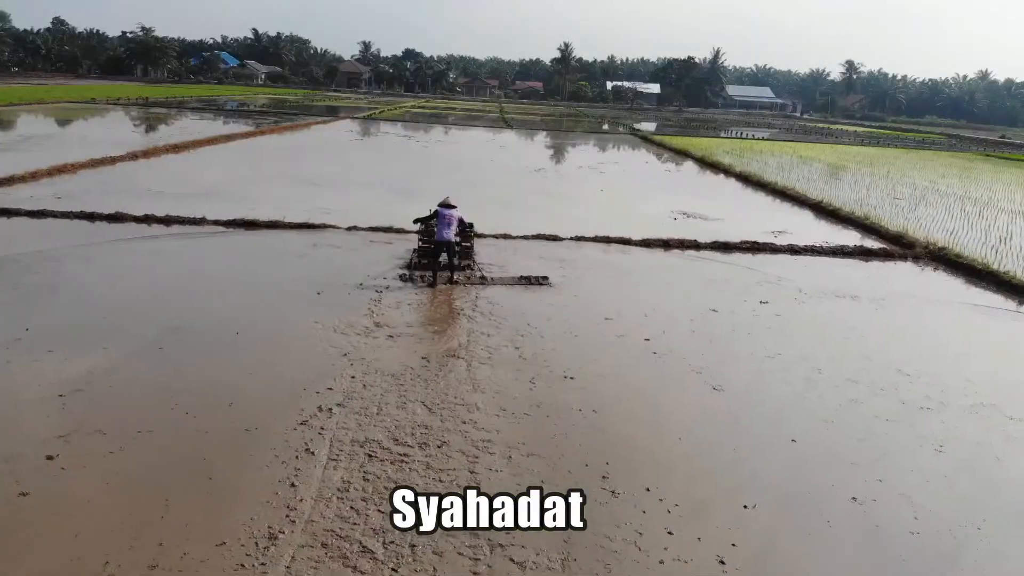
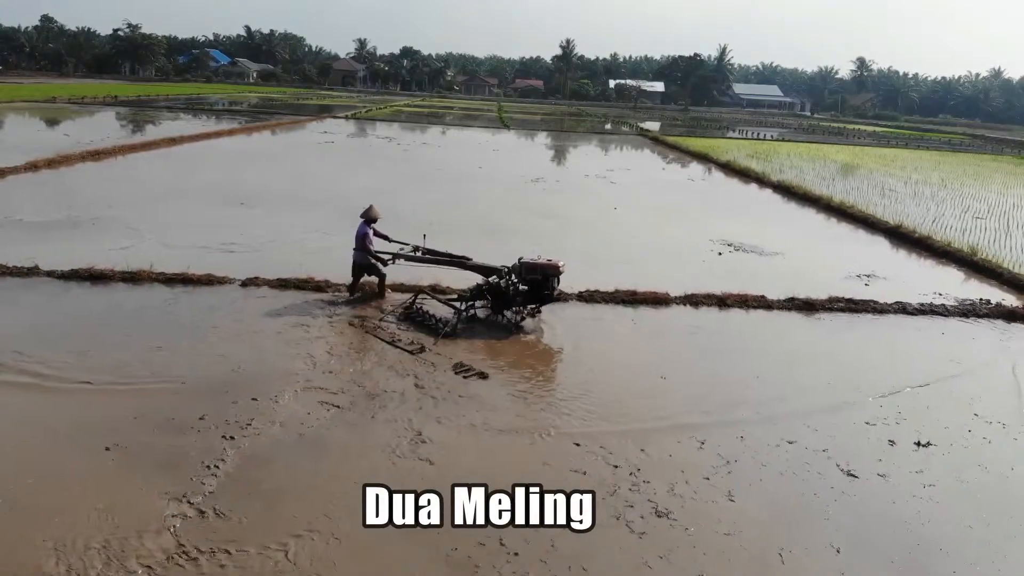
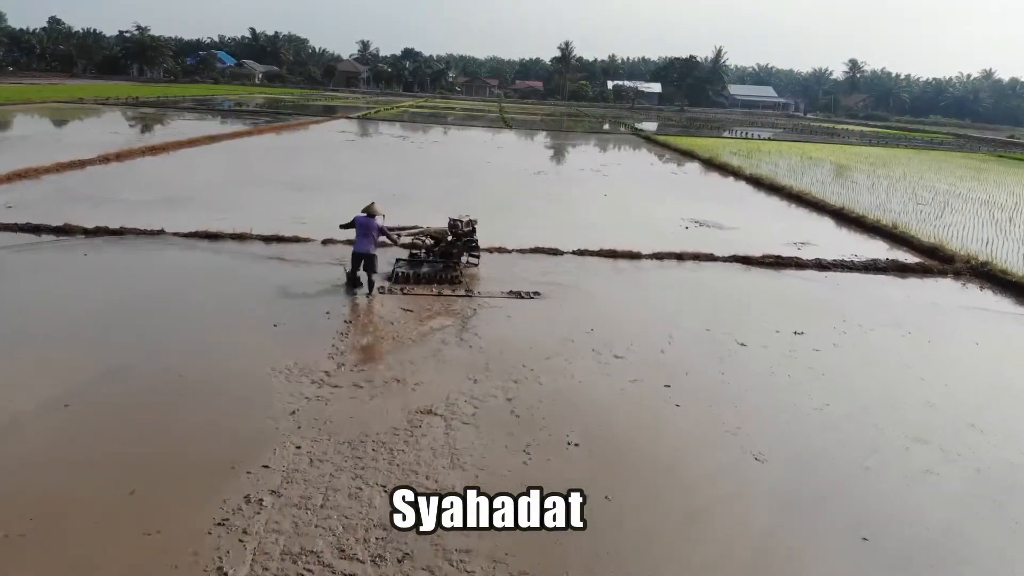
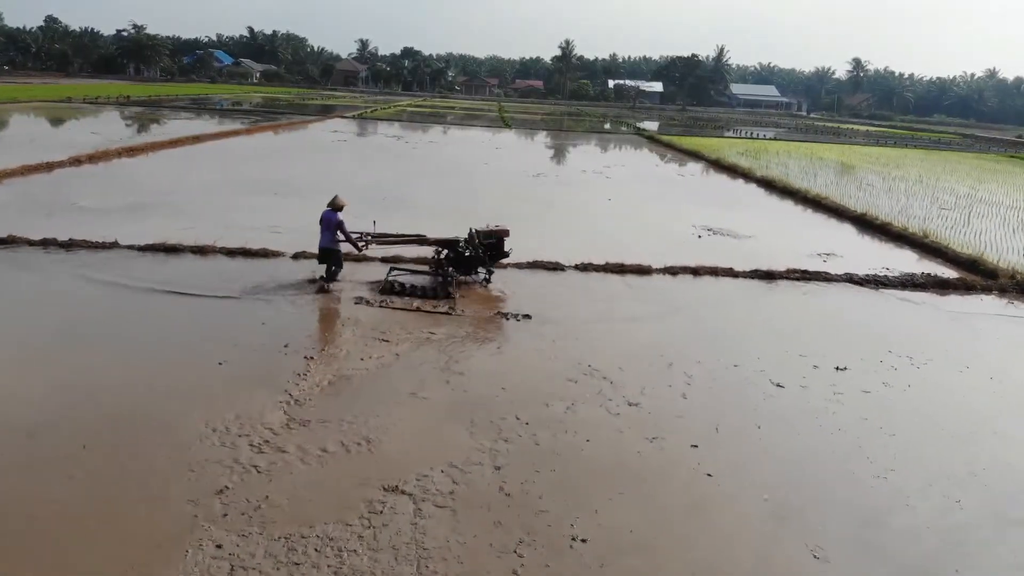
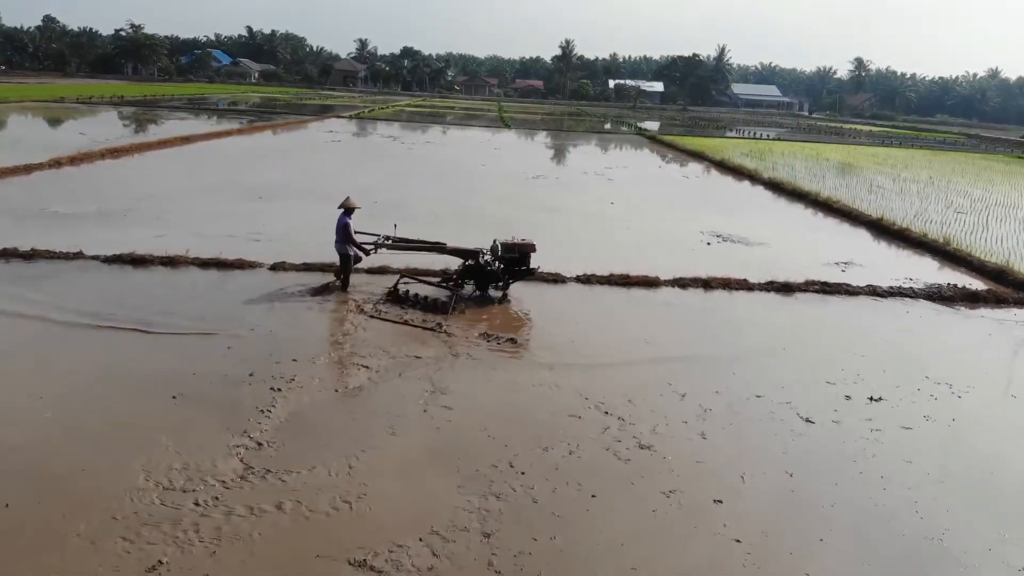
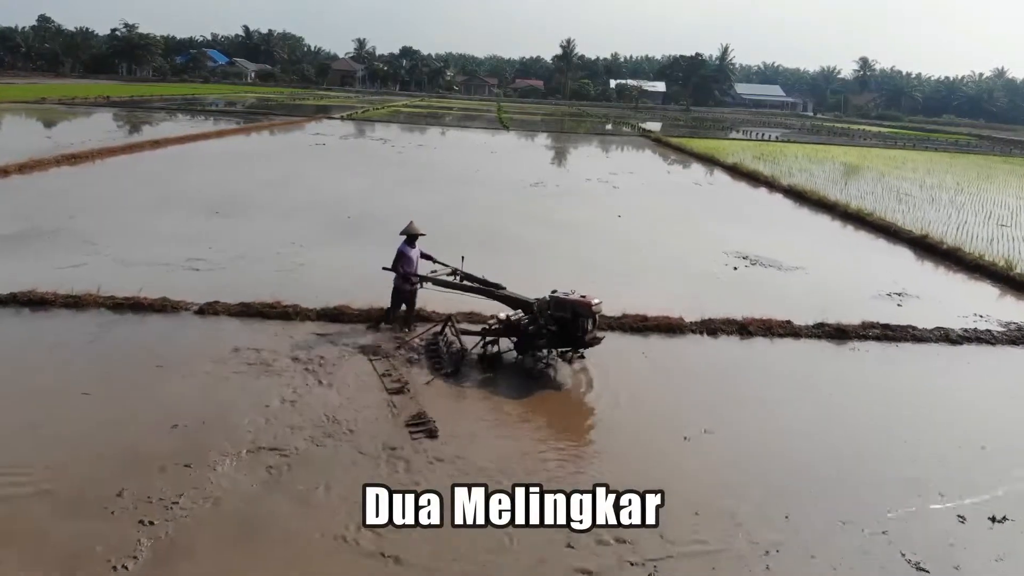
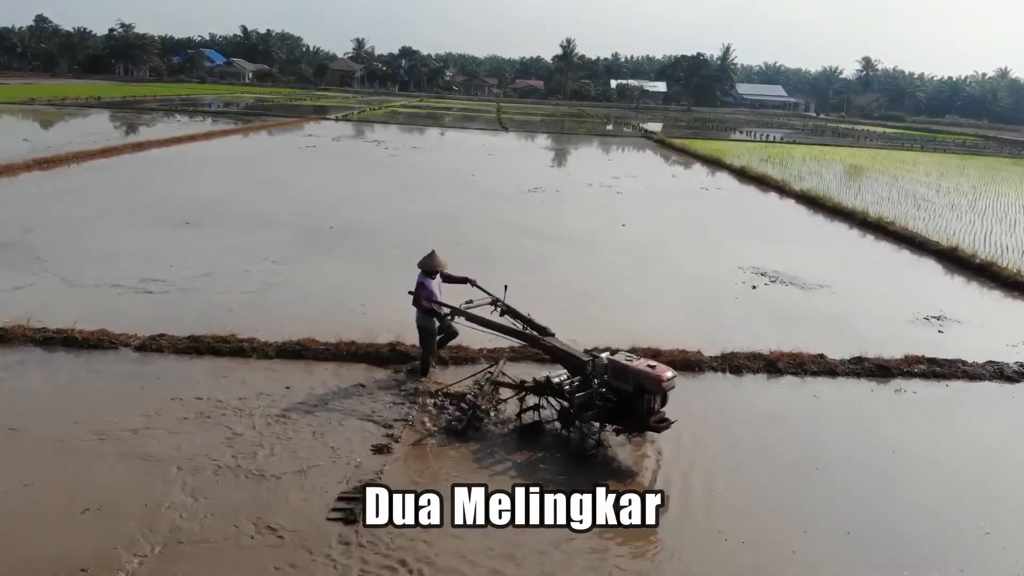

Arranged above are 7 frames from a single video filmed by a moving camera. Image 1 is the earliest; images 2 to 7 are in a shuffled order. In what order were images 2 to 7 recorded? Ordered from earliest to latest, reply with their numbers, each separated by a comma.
3, 4, 5, 2, 6, 7
